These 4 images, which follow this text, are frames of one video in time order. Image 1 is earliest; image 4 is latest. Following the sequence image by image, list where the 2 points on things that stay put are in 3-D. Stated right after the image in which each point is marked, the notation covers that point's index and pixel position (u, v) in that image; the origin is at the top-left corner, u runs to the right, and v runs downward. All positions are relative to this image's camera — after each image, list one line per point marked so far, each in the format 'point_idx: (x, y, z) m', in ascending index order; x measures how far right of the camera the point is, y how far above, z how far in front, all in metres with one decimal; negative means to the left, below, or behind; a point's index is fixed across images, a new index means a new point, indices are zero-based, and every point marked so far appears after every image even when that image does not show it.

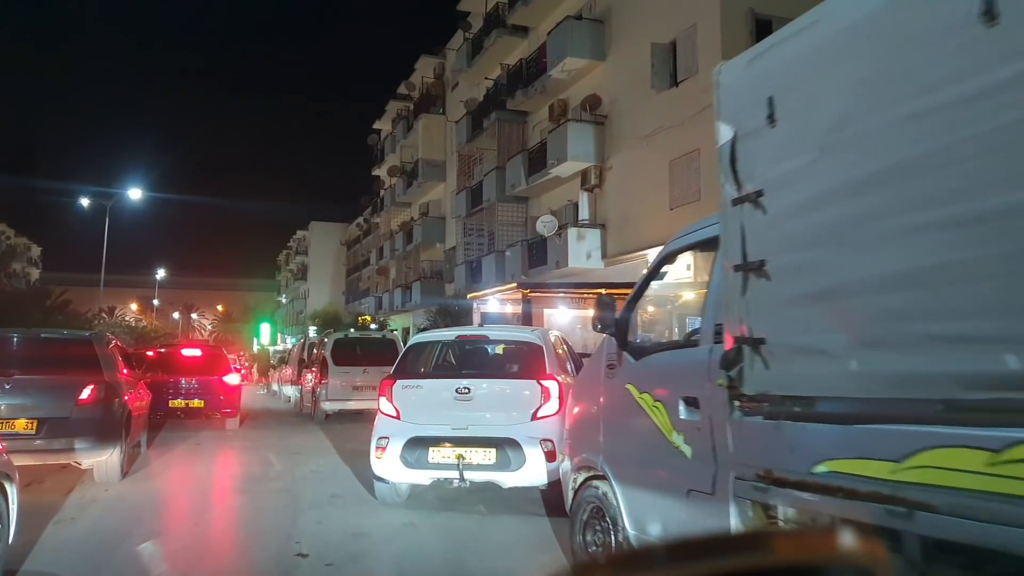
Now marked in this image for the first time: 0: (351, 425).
0: (-3.5, -3.0, +14.5) m
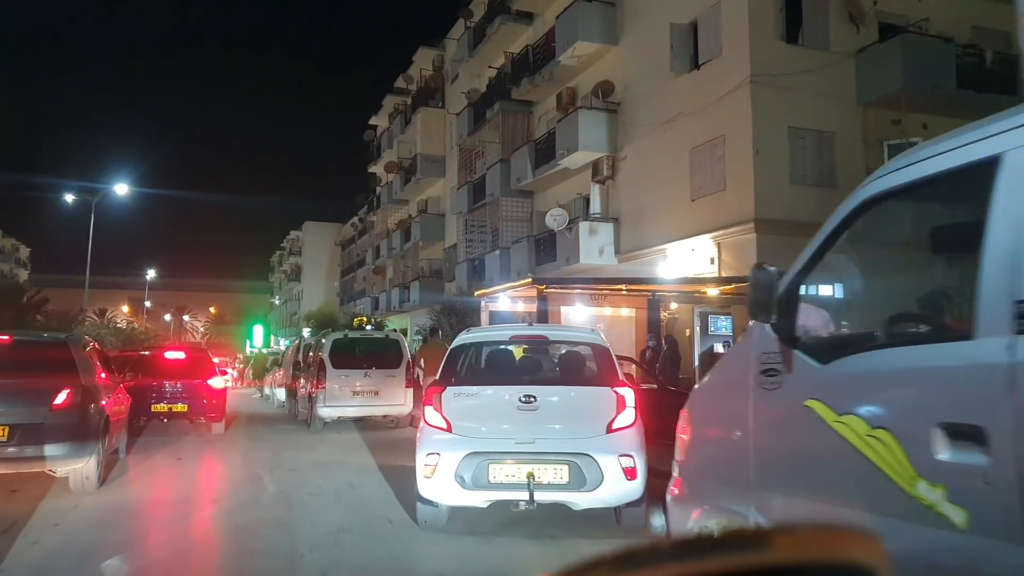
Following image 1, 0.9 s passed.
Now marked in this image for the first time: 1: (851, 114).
0: (-3.3, -2.9, +13.4) m
1: (+7.0, +3.6, +13.8) m
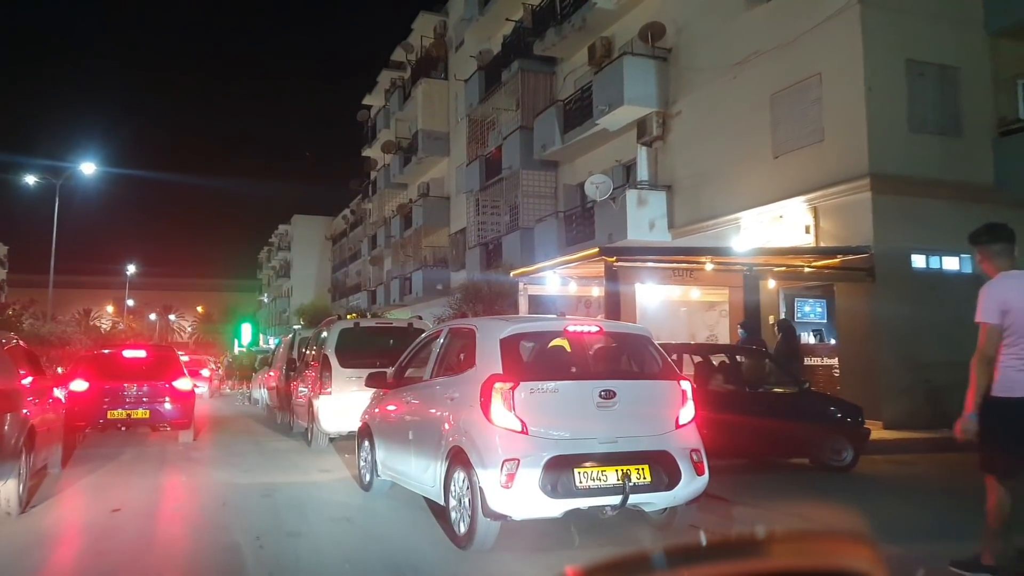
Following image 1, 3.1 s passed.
0: (-2.4, -2.6, +10.6) m
1: (+7.8, +4.1, +11.2) m
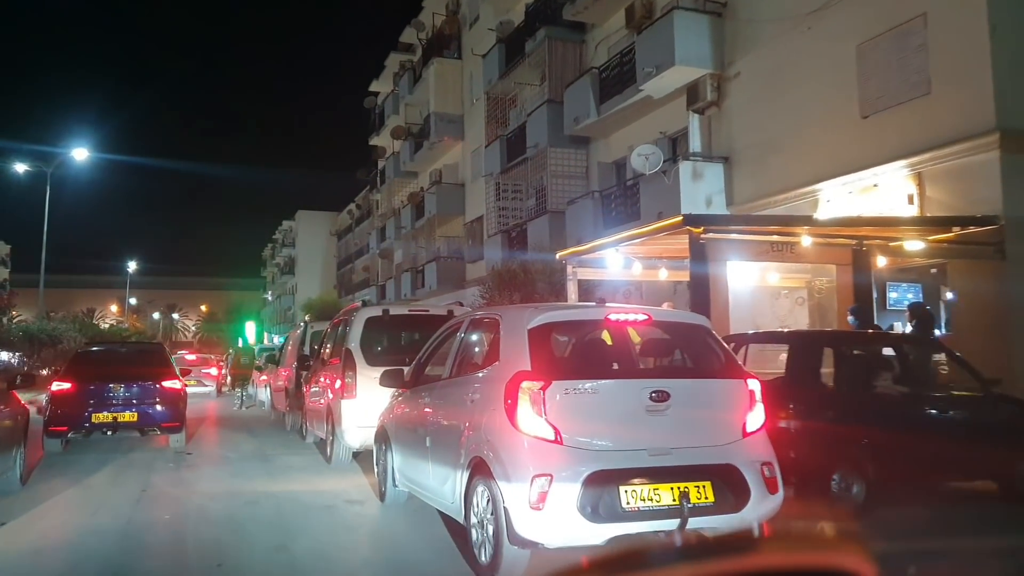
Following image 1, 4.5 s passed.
0: (-1.7, -2.3, +9.0) m
1: (+8.5, +4.4, +9.4) m
